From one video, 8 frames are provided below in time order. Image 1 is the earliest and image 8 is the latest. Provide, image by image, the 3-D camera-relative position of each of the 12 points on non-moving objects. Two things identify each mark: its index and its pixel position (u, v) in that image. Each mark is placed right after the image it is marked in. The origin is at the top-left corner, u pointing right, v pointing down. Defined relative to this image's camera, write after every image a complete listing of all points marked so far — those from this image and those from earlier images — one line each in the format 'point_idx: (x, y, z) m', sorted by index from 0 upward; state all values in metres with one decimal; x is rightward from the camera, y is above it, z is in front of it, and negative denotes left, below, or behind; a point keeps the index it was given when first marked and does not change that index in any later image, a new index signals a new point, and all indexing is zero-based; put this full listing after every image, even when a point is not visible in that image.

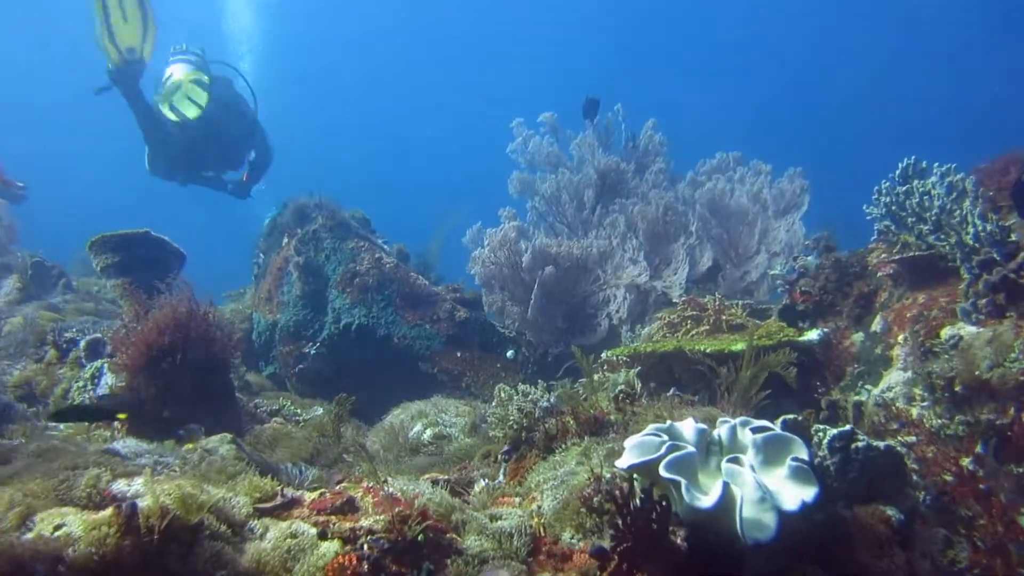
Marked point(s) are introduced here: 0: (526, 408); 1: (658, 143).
0: (+0.1, -0.9, +5.7) m
1: (+2.2, +2.2, +11.0) m
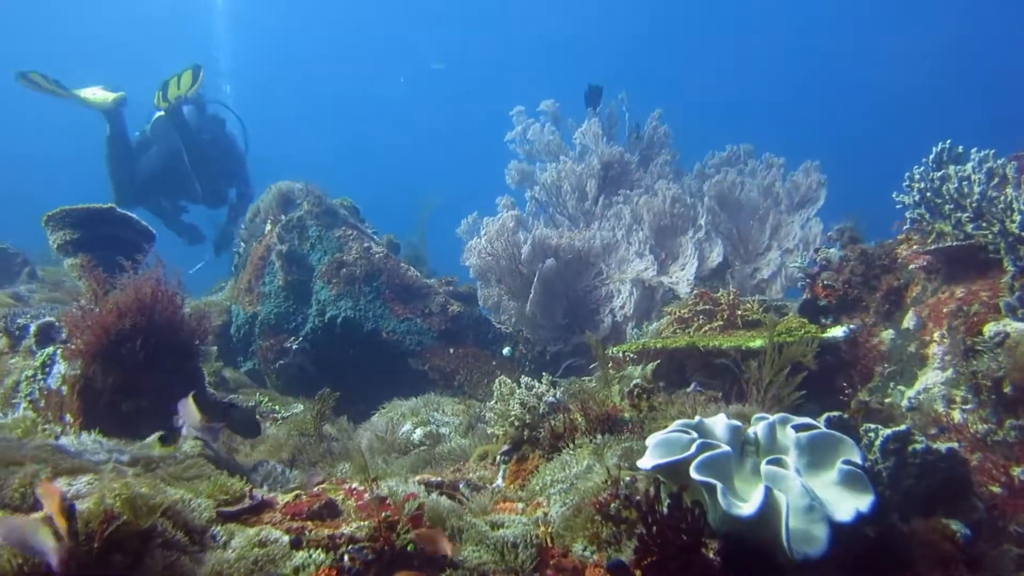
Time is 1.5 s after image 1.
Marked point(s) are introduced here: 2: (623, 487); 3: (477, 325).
0: (+0.1, -0.8, +5.1) m
1: (+2.2, +2.2, +10.5) m
2: (+0.6, -1.0, +3.8) m
3: (-0.4, -0.4, +8.4) m
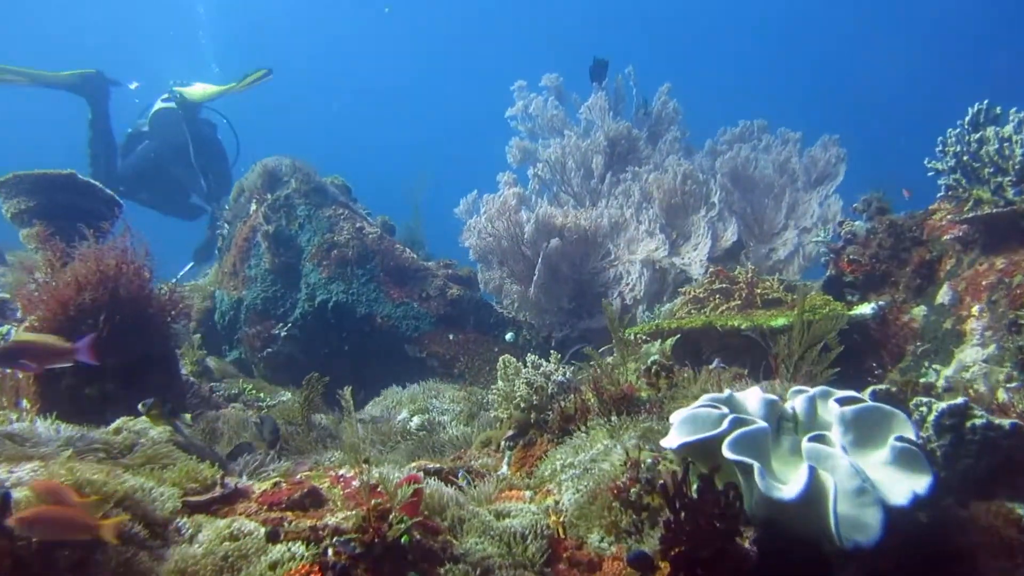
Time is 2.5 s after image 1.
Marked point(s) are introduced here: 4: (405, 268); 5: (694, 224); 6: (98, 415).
0: (+0.1, -0.6, +4.7) m
1: (+2.2, +2.4, +10.0) m
2: (+0.6, -0.8, +3.4) m
3: (-0.4, -0.2, +7.9) m
4: (-1.1, +0.2, +8.0) m
5: (+2.0, +0.7, +8.2) m
6: (-2.5, -0.8, +4.5) m
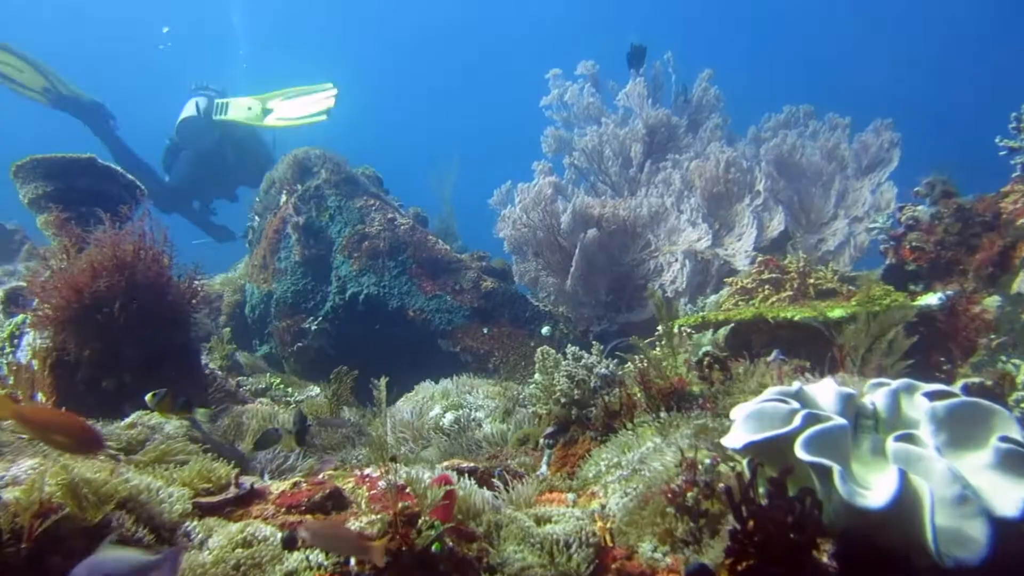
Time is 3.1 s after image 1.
0: (+0.4, -0.5, +4.3) m
1: (+2.6, +2.5, +9.6) m
2: (+0.8, -0.8, +3.0) m
3: (0.0, -0.1, +7.6) m
4: (-0.8, +0.3, +7.7) m
5: (+2.4, +0.8, +7.8) m
6: (-2.3, -0.7, +4.3) m
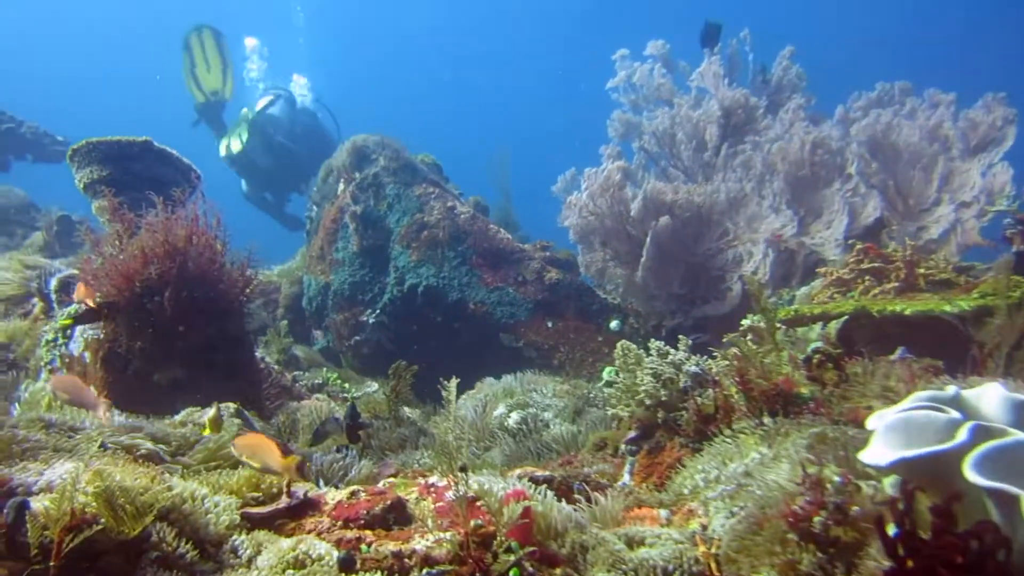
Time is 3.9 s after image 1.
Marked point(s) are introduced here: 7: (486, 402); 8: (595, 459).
0: (+0.8, -0.4, +3.8) m
1: (+3.4, +2.6, +8.9) m
2: (+1.1, -0.7, +2.5) m
3: (+0.7, -0.1, +7.1) m
4: (-0.1, +0.4, +7.3) m
5: (+3.1, +0.9, +7.2) m
6: (-1.9, -0.6, +4.0) m
7: (-0.2, -0.9, +5.6) m
8: (+0.4, -0.9, +3.9) m
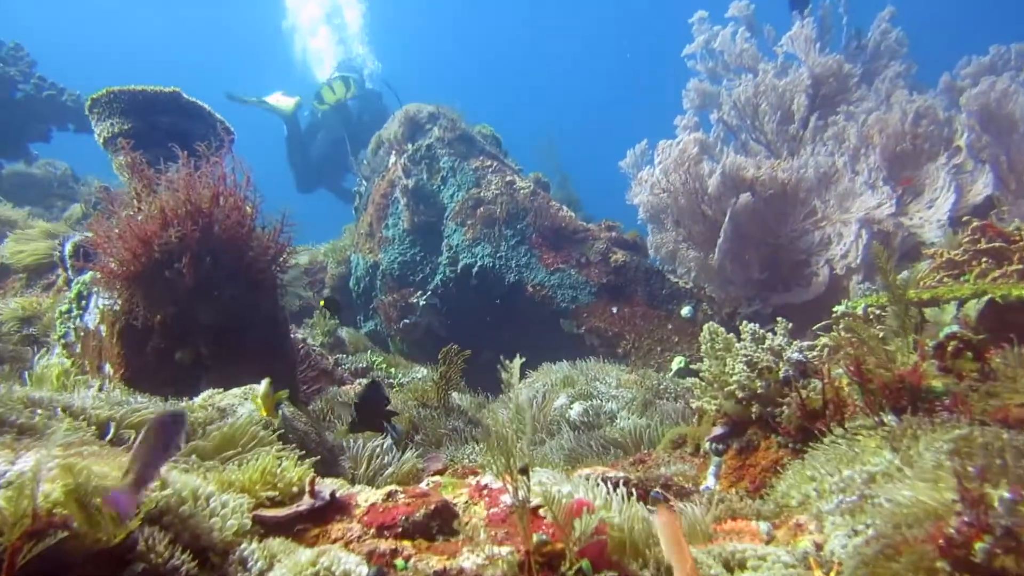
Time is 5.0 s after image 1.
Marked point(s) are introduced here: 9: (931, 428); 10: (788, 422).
0: (+1.1, -0.3, +3.3) m
1: (+4.1, +2.7, +8.1) m
2: (+1.3, -0.6, +1.9) m
3: (+1.2, +0.1, +6.5) m
4: (+0.4, +0.5, +6.8) m
5: (+3.6, +1.0, +6.4) m
6: (-1.6, -0.5, +3.6) m
7: (+0.2, -0.7, +5.1) m
8: (+0.7, -0.8, +3.4) m
9: (+1.5, -0.5, +2.6) m
10: (+1.1, -0.5, +3.0) m
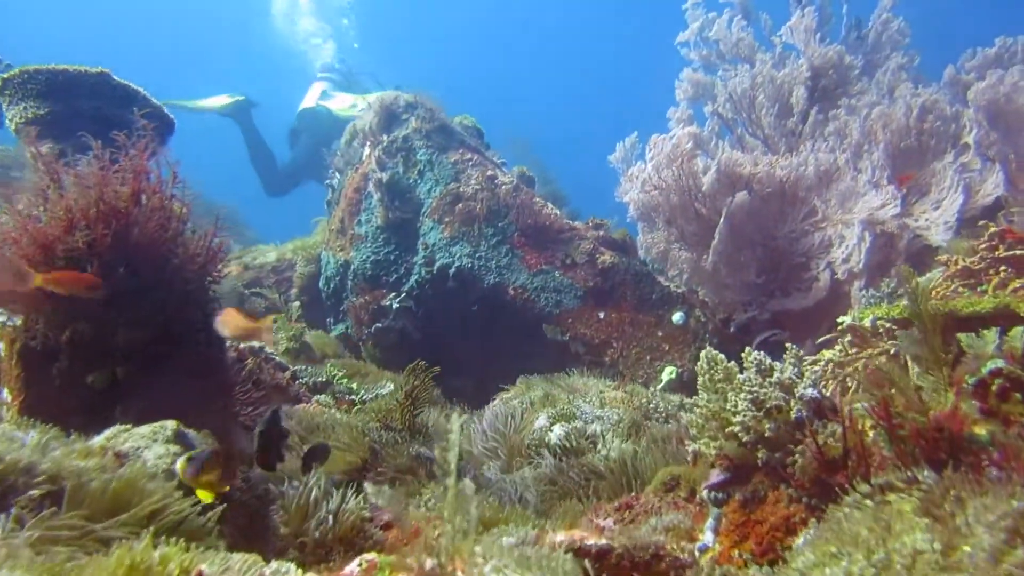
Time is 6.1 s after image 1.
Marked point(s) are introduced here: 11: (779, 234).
0: (+0.9, -0.4, +2.8) m
1: (+3.9, +2.7, +7.6) m
2: (+1.2, -0.7, +1.5) m
3: (+1.0, +0.1, +6.1) m
4: (+0.3, +0.5, +6.3) m
5: (+3.5, +0.9, +6.0) m
6: (-1.7, -0.5, +3.2) m
7: (+0.1, -0.8, +4.6) m
8: (+0.6, -0.9, +2.9) m
9: (+1.3, -0.6, +2.1) m
10: (+1.0, -0.6, +2.5) m
11: (+2.2, +0.5, +6.2) m
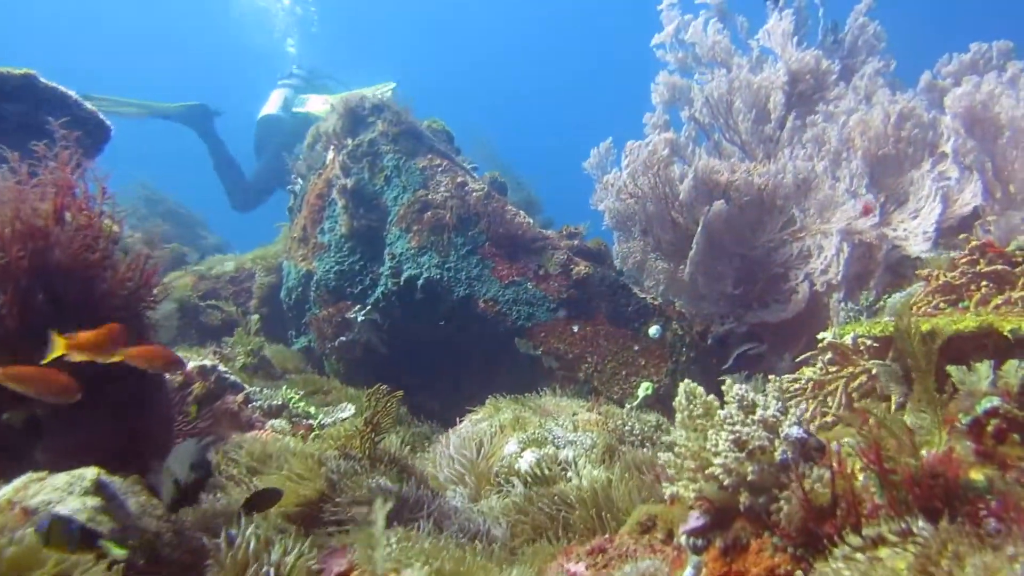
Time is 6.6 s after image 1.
0: (+0.8, -0.5, +2.6) m
1: (+3.7, +2.6, +7.5) m
2: (+1.1, -0.8, +1.3) m
3: (+0.8, 0.0, +5.9) m
4: (0.0, +0.4, +6.1) m
5: (+3.2, +0.9, +5.9) m
6: (-1.8, -0.6, +2.9) m
7: (-0.1, -0.9, +4.4) m
8: (+0.5, -1.0, +2.7) m
9: (+1.2, -0.7, +2.0) m
10: (+0.9, -0.7, +2.3) m
11: (+2.0, +0.4, +6.0) m
